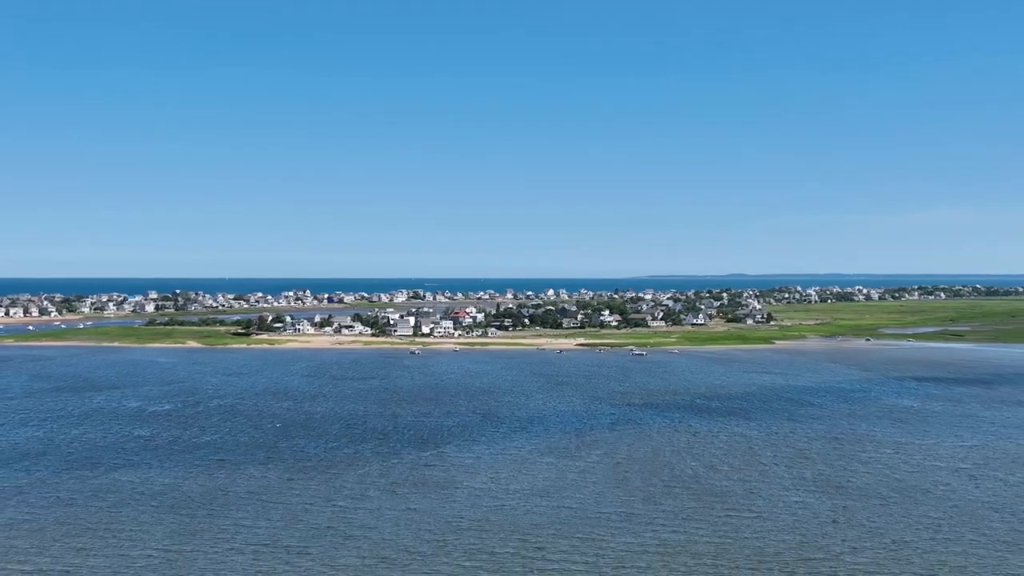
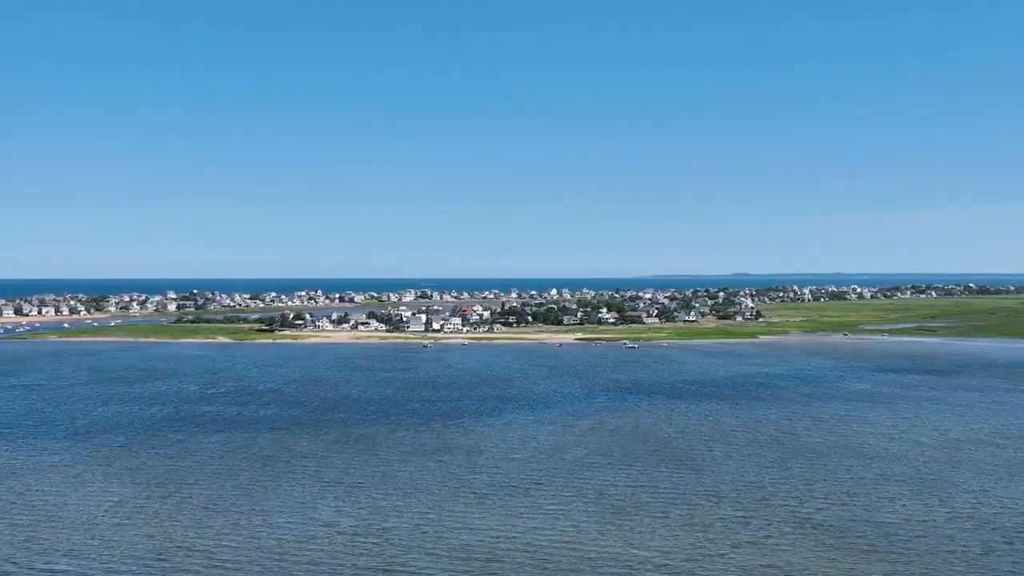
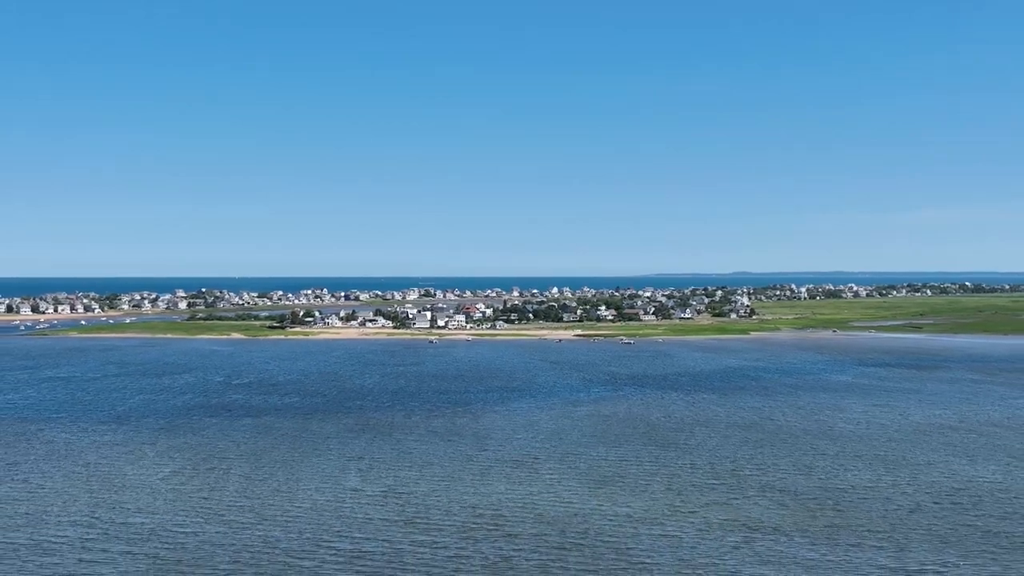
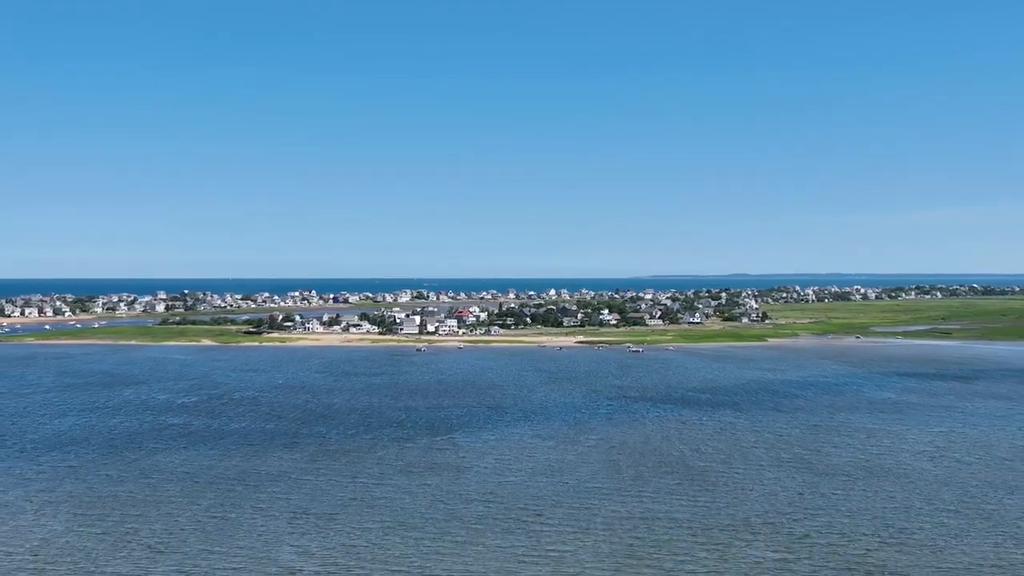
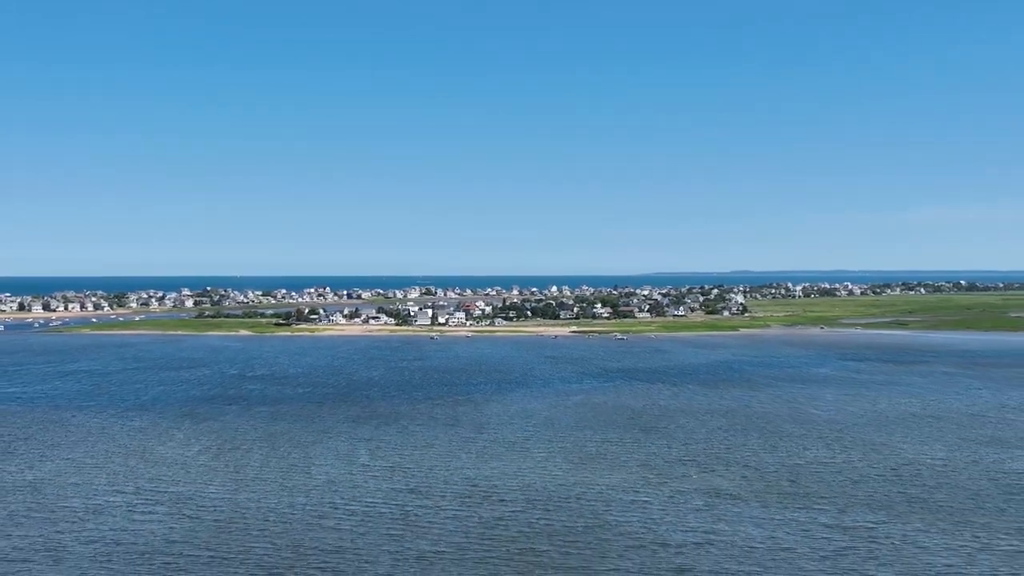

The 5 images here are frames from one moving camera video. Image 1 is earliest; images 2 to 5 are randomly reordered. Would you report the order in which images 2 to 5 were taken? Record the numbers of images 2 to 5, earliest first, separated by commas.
4, 2, 3, 5
